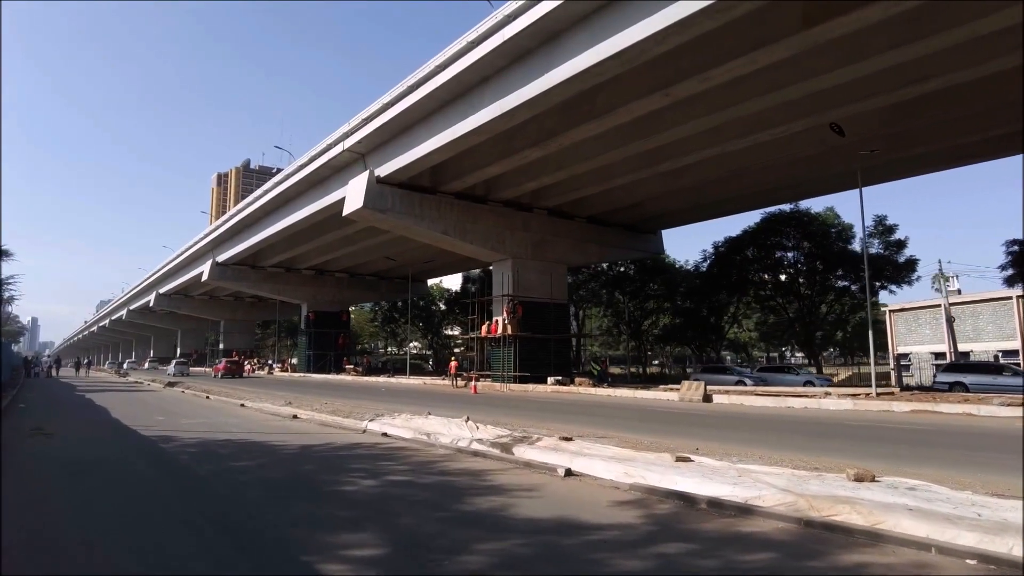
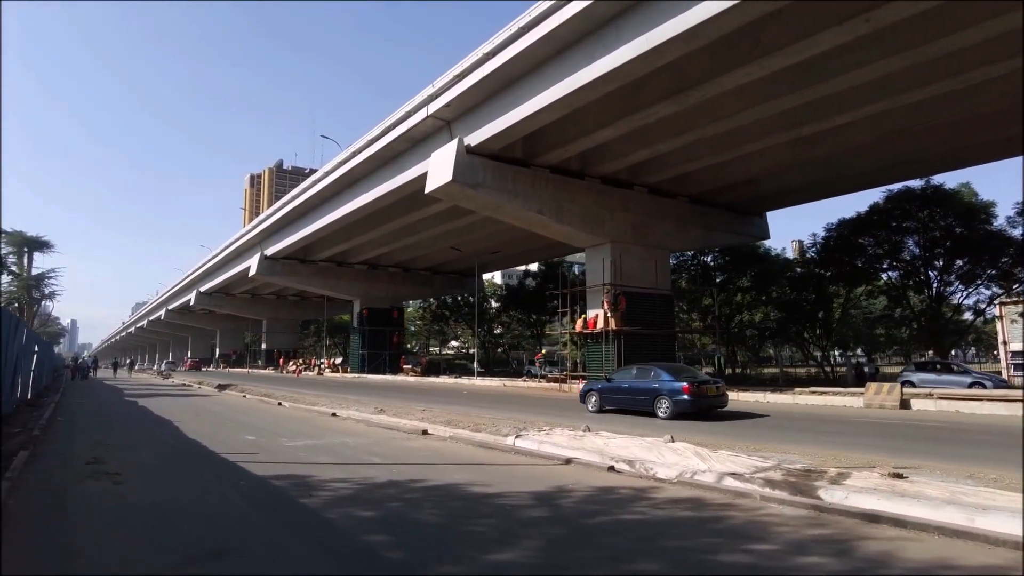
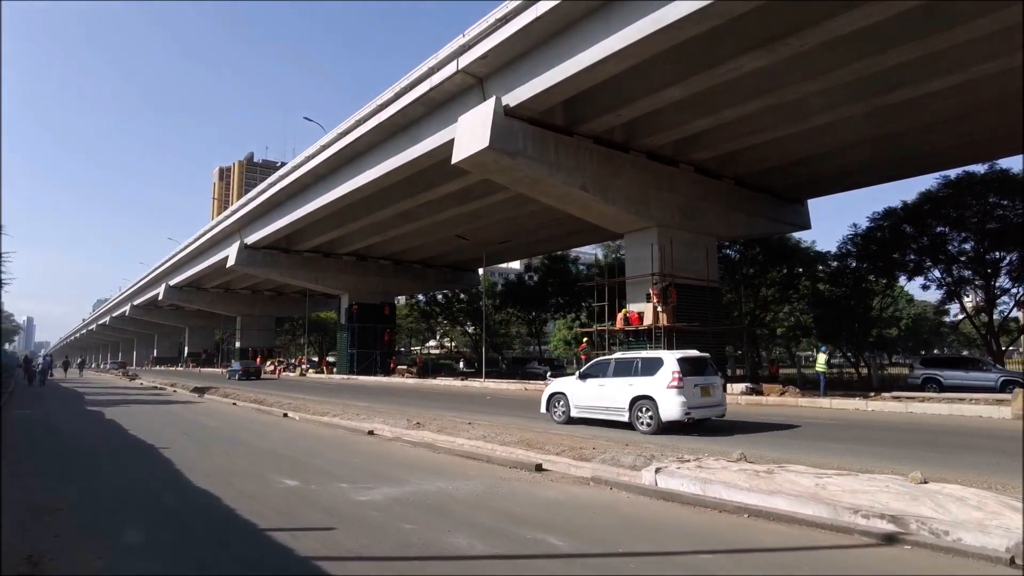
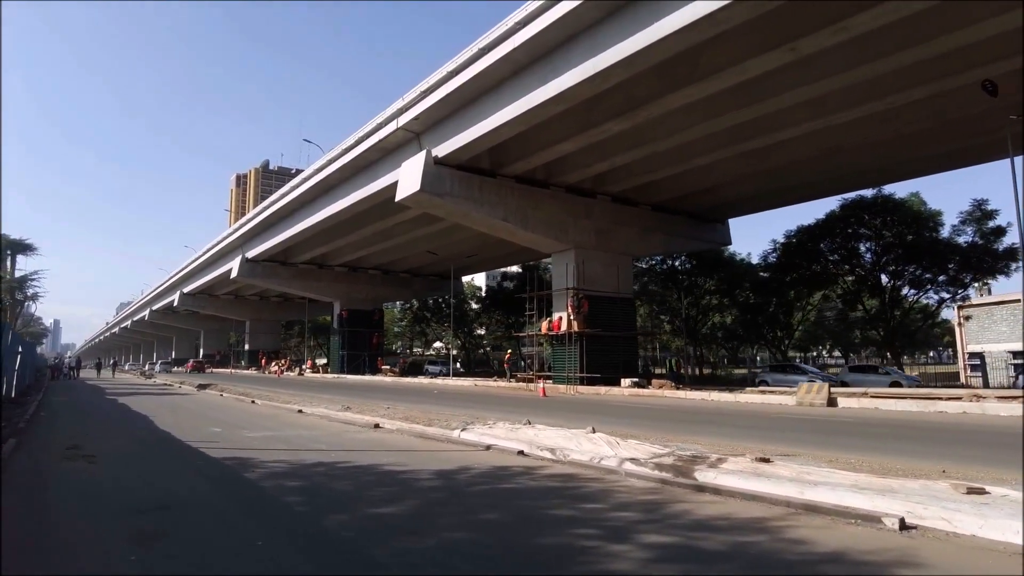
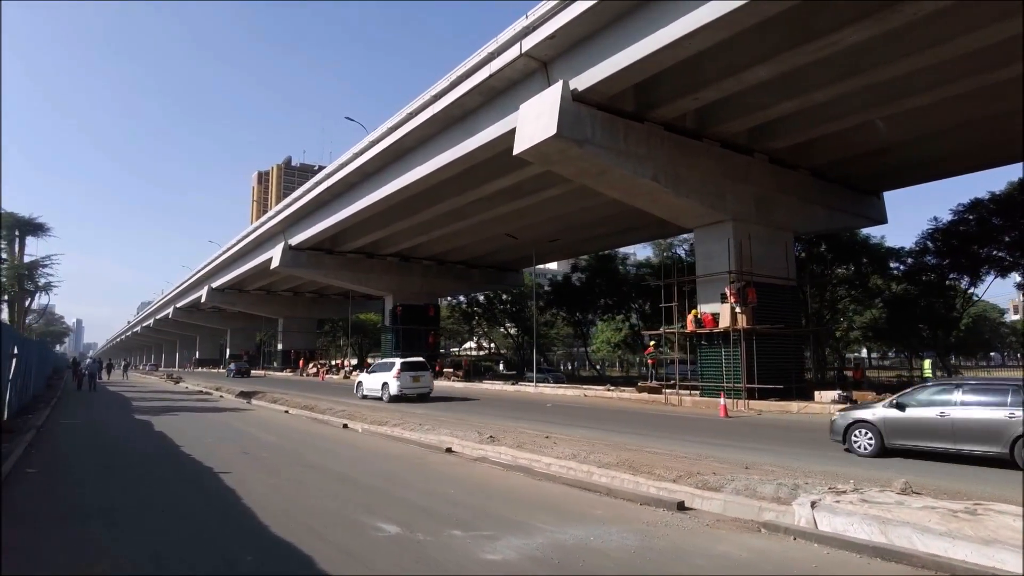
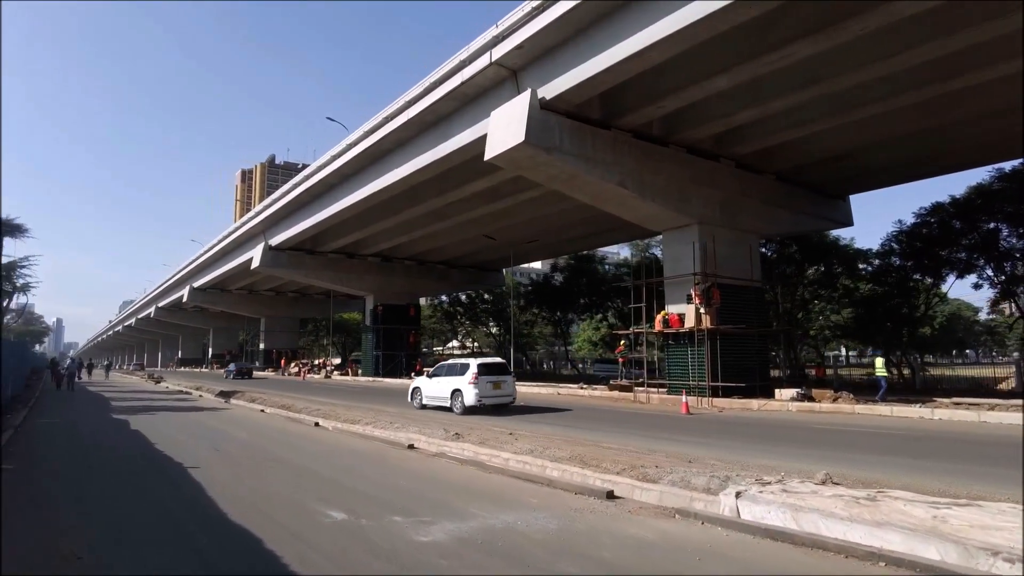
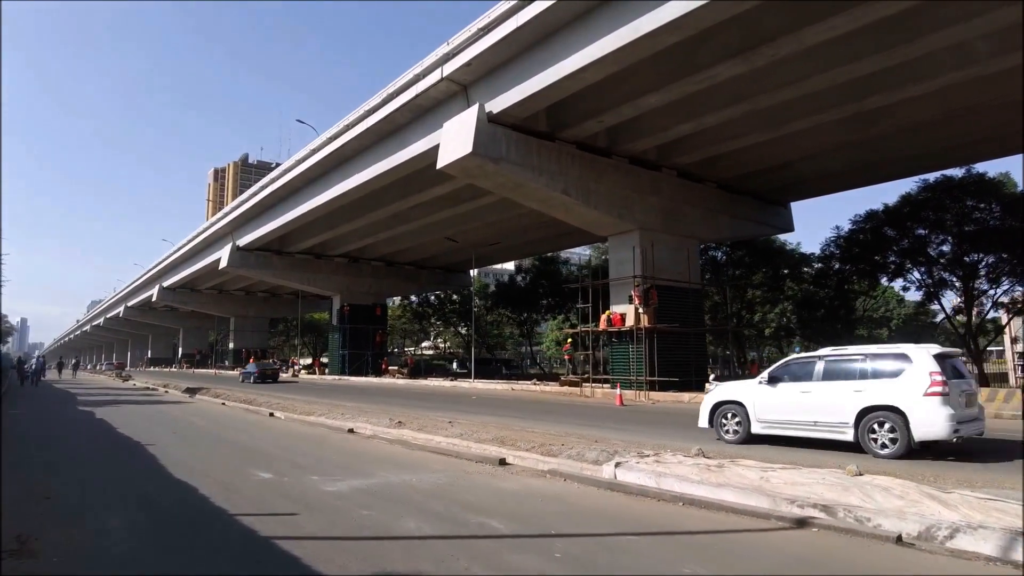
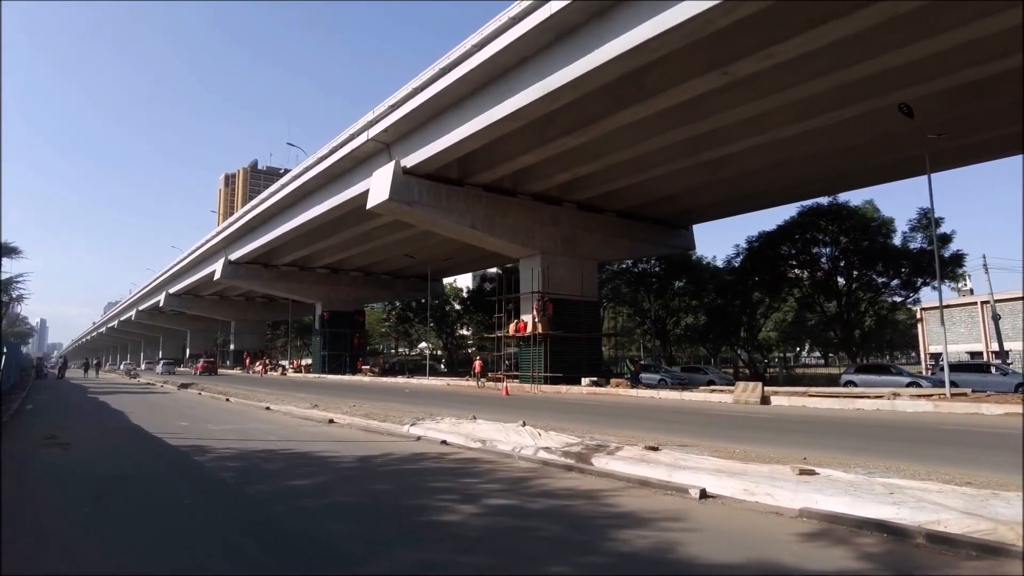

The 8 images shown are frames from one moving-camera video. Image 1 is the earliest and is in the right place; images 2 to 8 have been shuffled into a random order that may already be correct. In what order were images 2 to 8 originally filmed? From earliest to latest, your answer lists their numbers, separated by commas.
8, 4, 2, 7, 3, 6, 5
